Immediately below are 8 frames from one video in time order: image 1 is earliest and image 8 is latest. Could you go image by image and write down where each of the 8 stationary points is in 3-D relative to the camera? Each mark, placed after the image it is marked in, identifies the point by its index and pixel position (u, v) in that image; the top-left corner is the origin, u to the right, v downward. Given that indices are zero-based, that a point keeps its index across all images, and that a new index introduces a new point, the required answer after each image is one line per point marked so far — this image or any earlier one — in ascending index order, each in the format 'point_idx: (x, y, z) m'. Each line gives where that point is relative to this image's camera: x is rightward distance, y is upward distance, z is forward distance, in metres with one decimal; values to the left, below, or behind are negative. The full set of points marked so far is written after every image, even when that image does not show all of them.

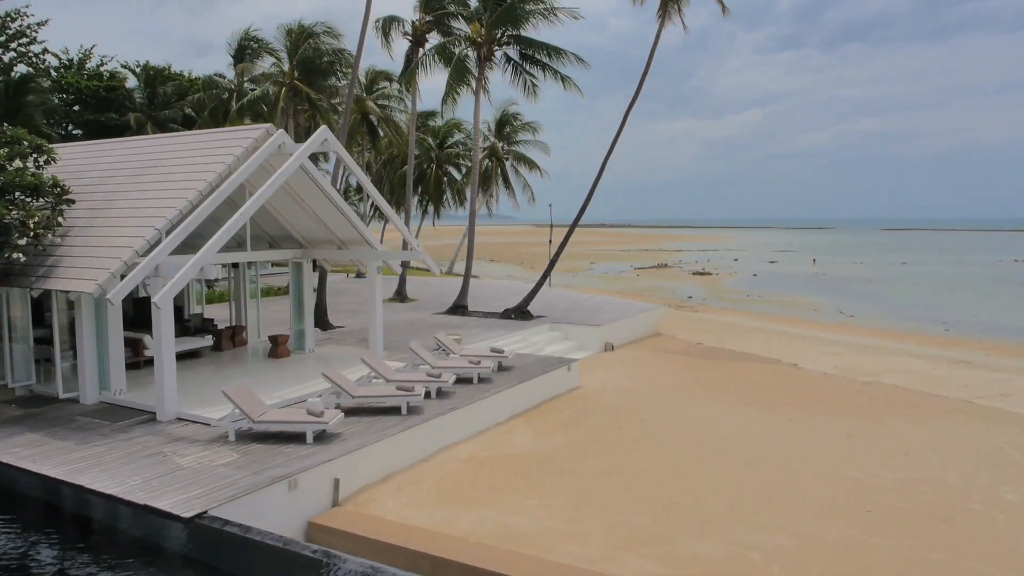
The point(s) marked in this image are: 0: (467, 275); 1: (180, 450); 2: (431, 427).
0: (-1.2, +0.4, +19.6) m
1: (-3.5, -1.7, +8.0) m
2: (-1.0, -1.7, +9.3) m
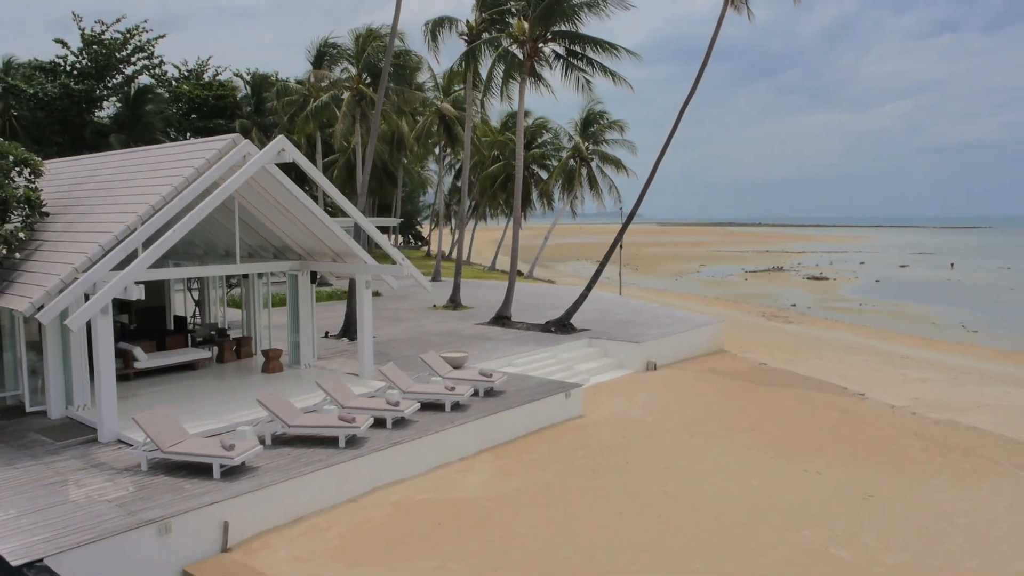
0: (0.0, +0.1, +18.8) m
1: (-4.3, -1.9, +7.7) m
2: (-1.7, -2.0, +8.5) m
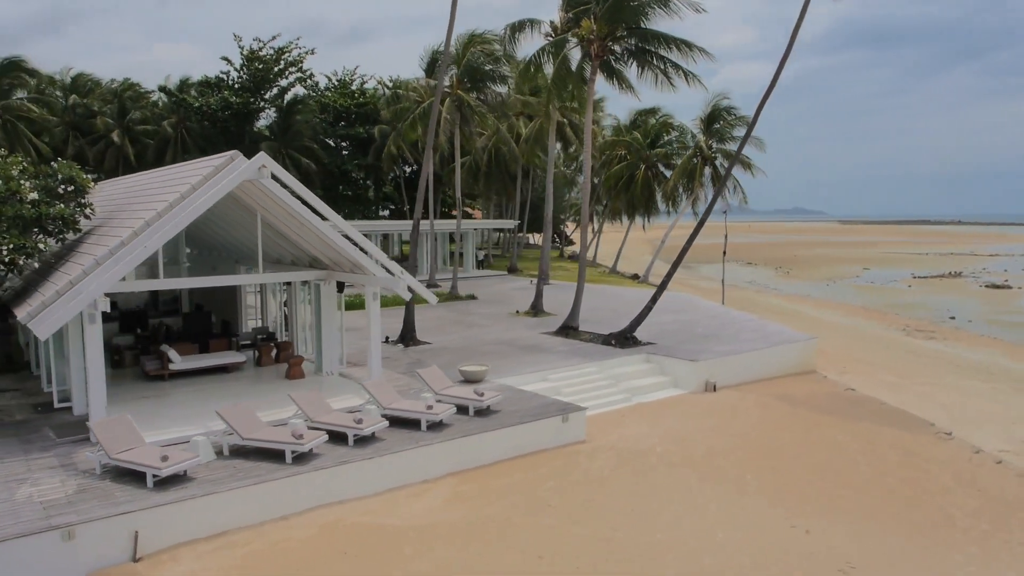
0: (+1.6, -0.1, +18.1) m
1: (-5.1, -2.0, +8.3) m
2: (-2.3, -2.2, +8.5) m
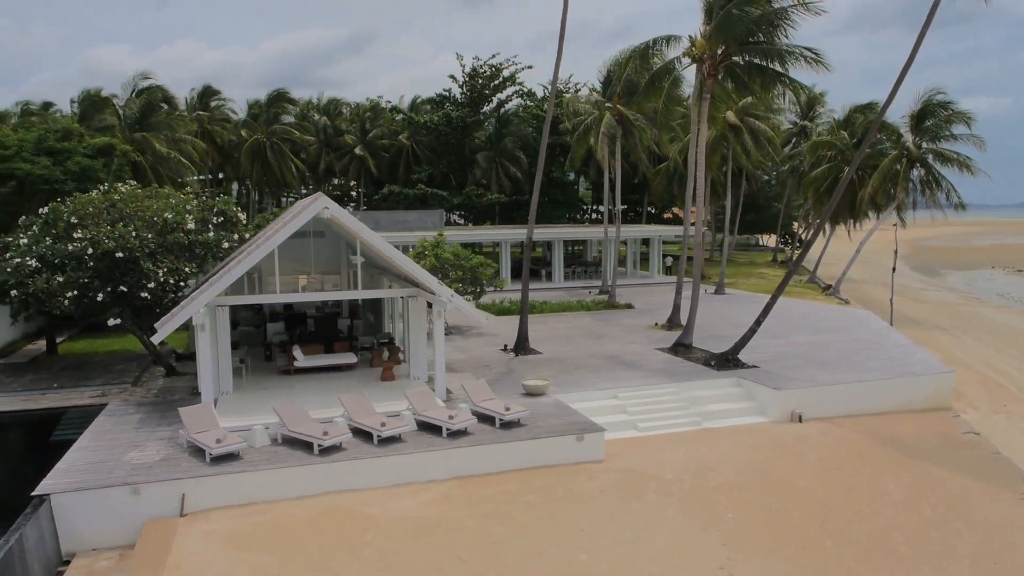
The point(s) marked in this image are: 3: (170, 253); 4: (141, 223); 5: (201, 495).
0: (+4.3, -0.5, +18.1) m
1: (-5.3, -2.3, +11.1) m
2: (-2.6, -2.5, +10.5) m
3: (-6.2, +0.6, +13.8) m
4: (-6.8, +1.2, +14.0) m
5: (-4.1, -2.7, +9.9) m
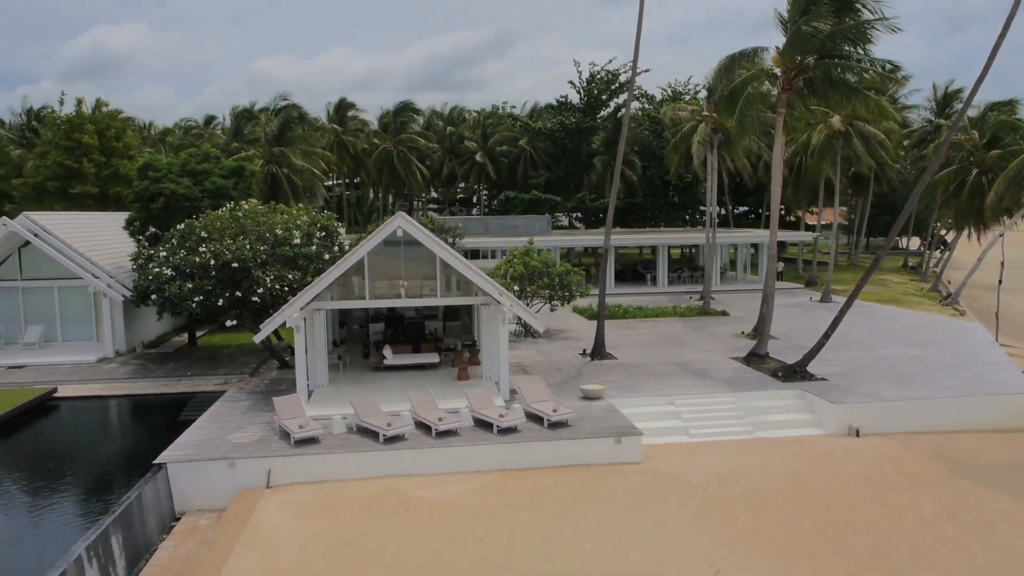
0: (+6.2, -0.8, +18.4) m
1: (-4.5, -2.4, +13.2) m
2: (-2.0, -2.7, +12.1) m
3: (-4.9, +0.5, +16.0) m
4: (-5.5, +1.1, +16.3) m
5: (-3.6, -2.9, +11.8) m
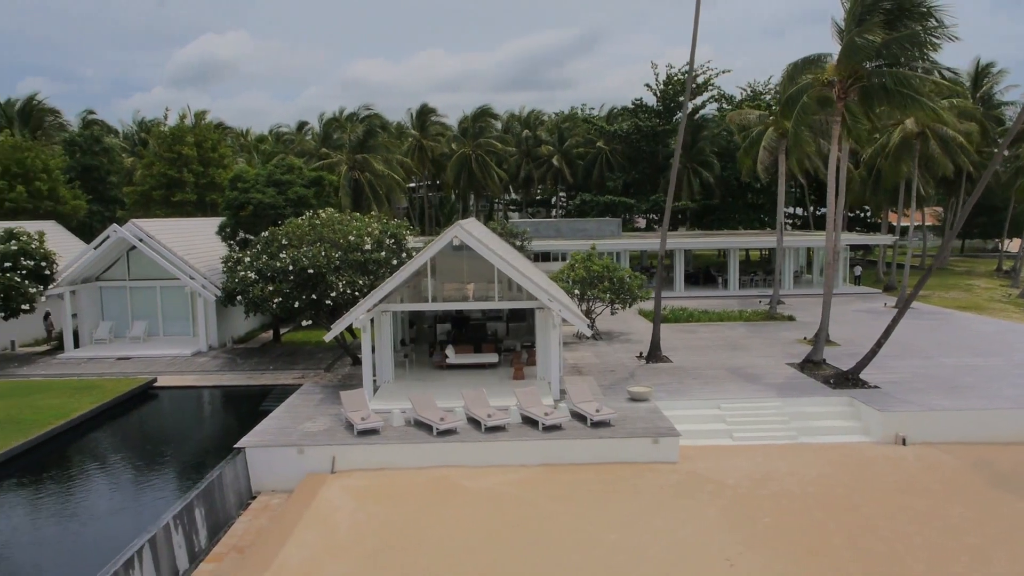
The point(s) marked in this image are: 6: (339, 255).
0: (+7.6, -1.0, +18.5) m
1: (-3.7, -2.5, +14.5) m
2: (-1.3, -2.8, +13.2) m
3: (-3.7, +0.4, +17.4) m
4: (-4.2, +1.0, +17.7) m
5: (-2.8, -2.9, +13.0) m
6: (-4.0, +0.7, +17.3) m
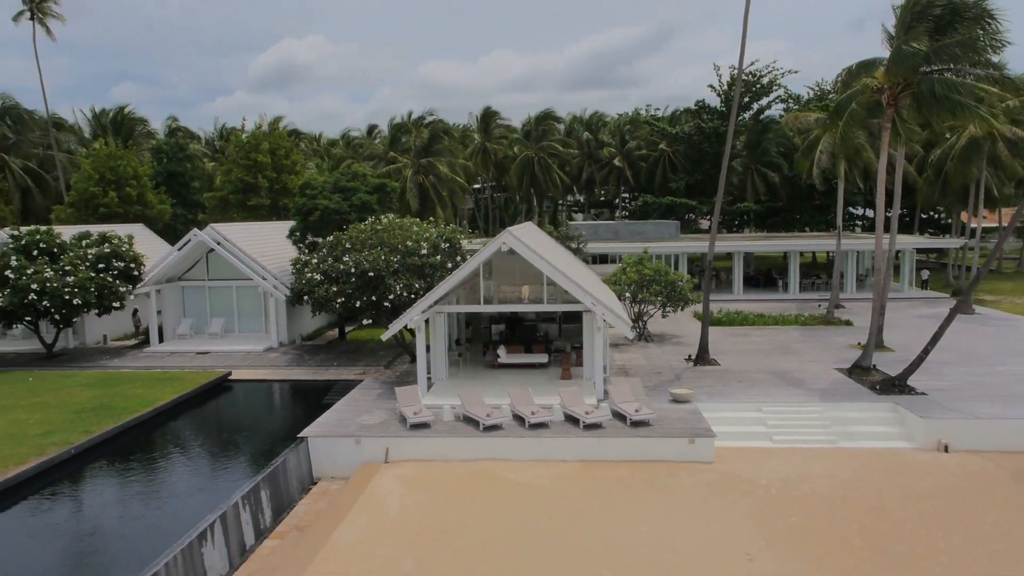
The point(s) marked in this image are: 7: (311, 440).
0: (+8.8, -1.1, +18.5) m
1: (-2.8, -2.6, +15.6) m
2: (-0.5, -2.9, +14.0) m
3: (-2.6, +0.4, +18.4) m
4: (-3.0, +1.0, +18.8) m
5: (-2.1, -3.0, +14.0) m
6: (-2.8, +0.7, +18.4) m
7: (-3.7, -2.8, +13.9) m
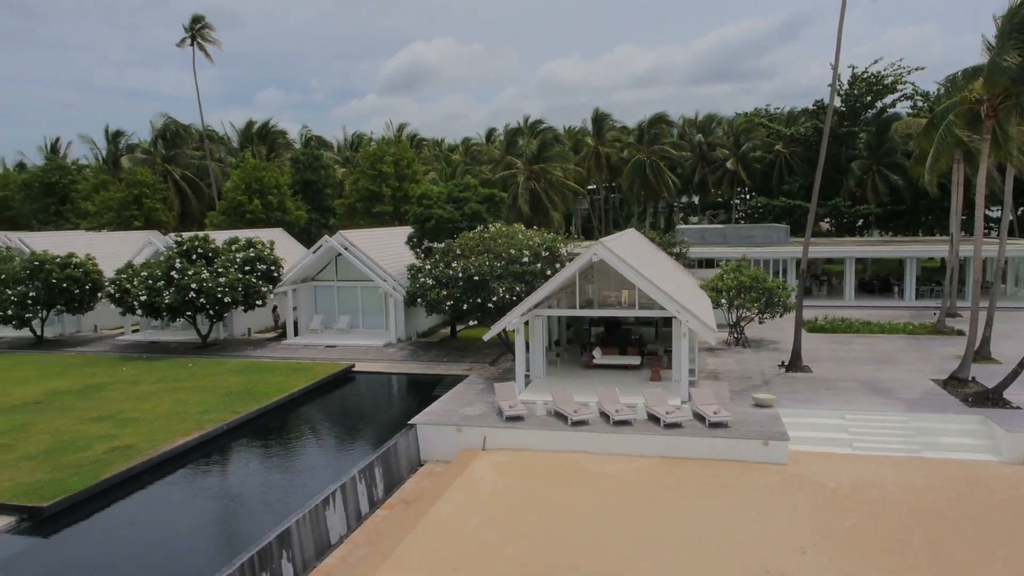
0: (+11.2, -1.4, +18.4) m
1: (-0.8, -2.7, +17.3) m
2: (+1.2, -3.0, +15.4) m
3: (-0.1, +0.3, +20.1) m
4: (-0.5, +0.9, +20.5) m
5: (-0.3, -3.1, +15.7) m
6: (-0.3, +0.6, +20.1) m
7: (-2.0, -2.9, +15.9) m
